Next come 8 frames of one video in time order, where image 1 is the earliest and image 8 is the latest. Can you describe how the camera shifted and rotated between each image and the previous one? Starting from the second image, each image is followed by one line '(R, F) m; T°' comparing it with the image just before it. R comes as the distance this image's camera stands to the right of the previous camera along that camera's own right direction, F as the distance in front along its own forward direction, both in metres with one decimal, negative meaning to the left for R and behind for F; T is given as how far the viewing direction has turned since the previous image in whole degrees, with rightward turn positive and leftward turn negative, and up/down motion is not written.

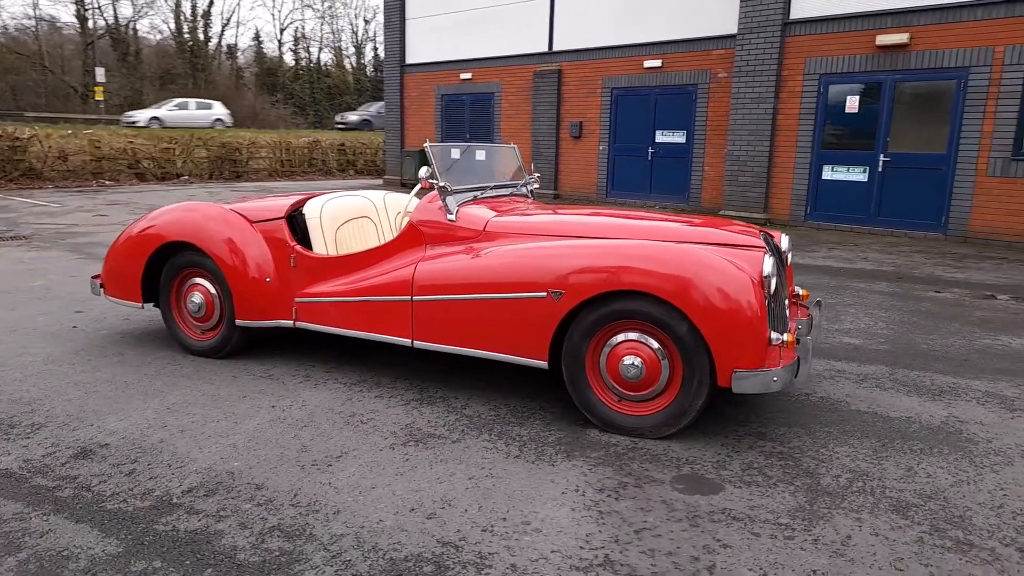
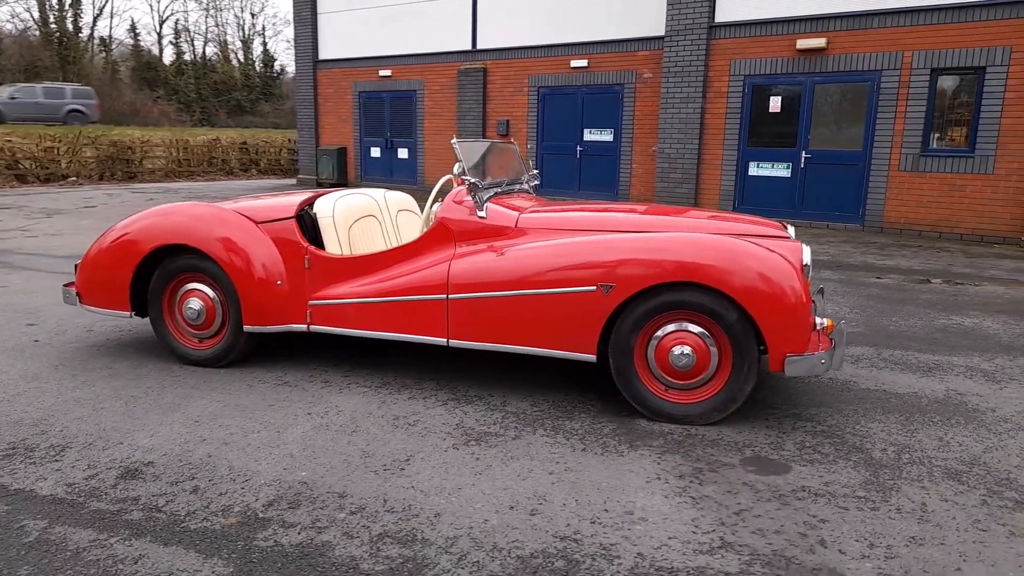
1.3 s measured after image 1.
(-0.8, +0.1) m; +8°
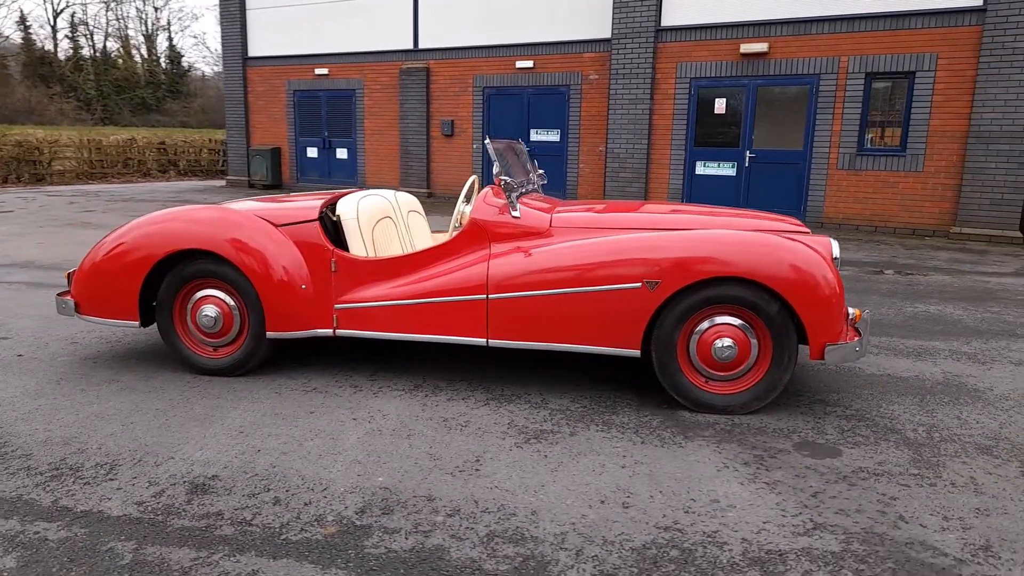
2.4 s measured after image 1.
(-0.7, 0.0) m; +6°
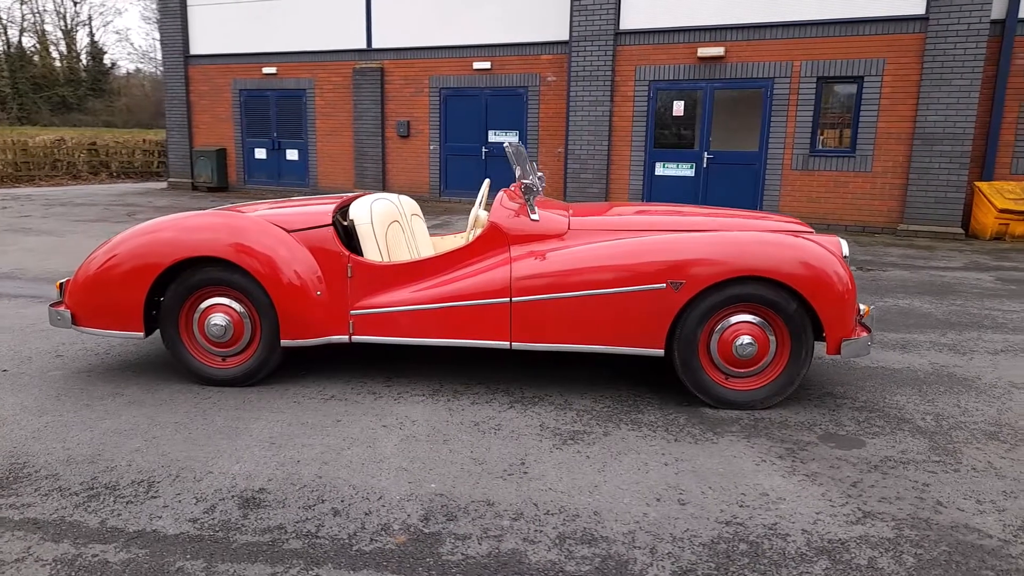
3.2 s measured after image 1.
(-0.5, 0.0) m; +5°
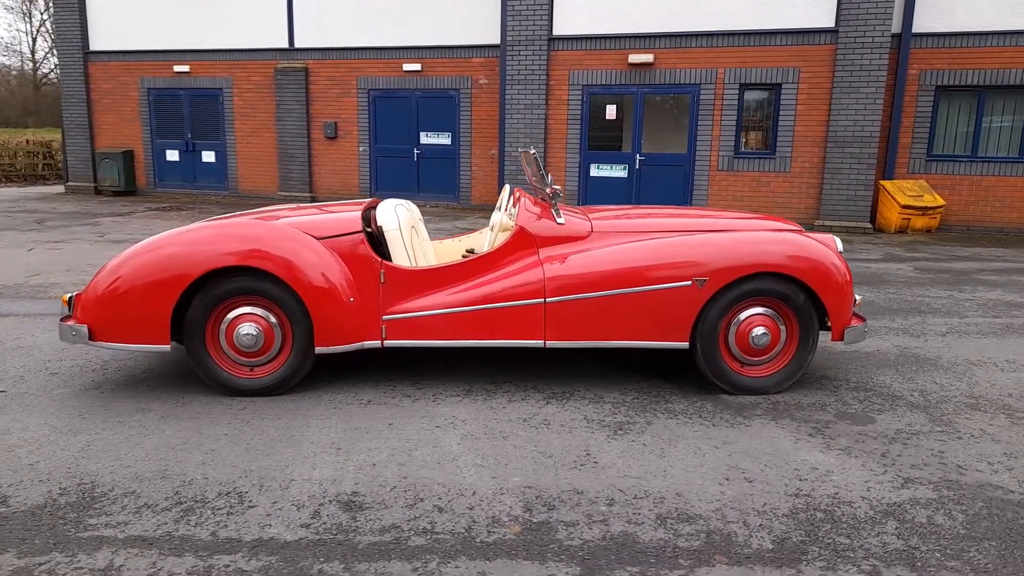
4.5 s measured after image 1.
(-0.8, -0.1) m; +8°
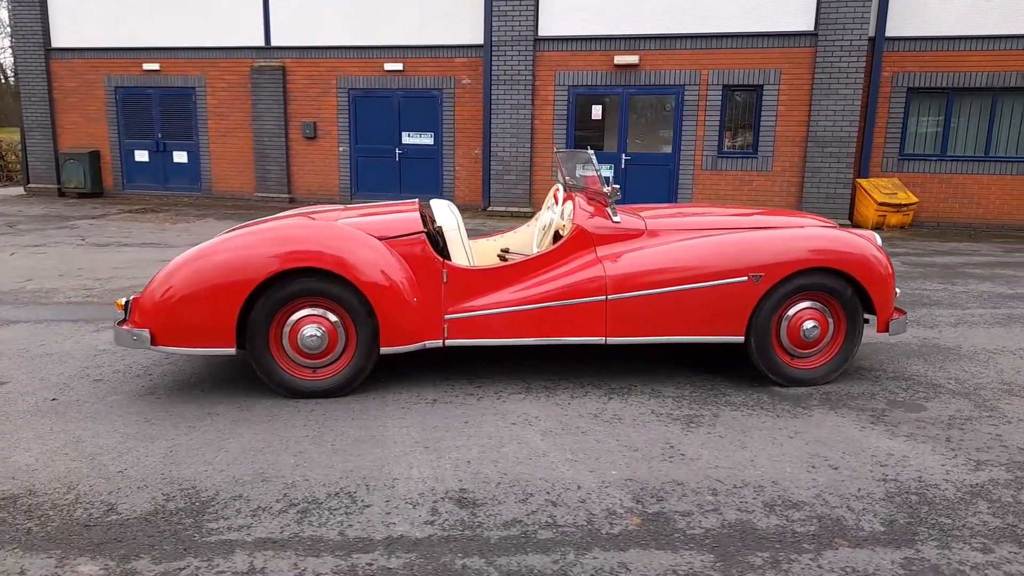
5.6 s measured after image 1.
(-0.6, 0.0) m; +4°
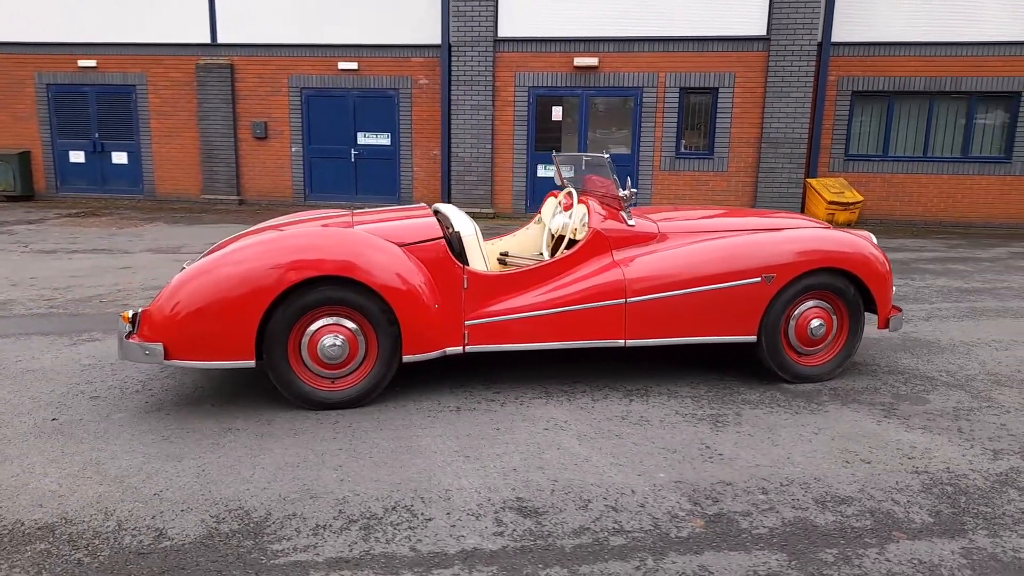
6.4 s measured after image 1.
(-0.5, 0.0) m; +5°
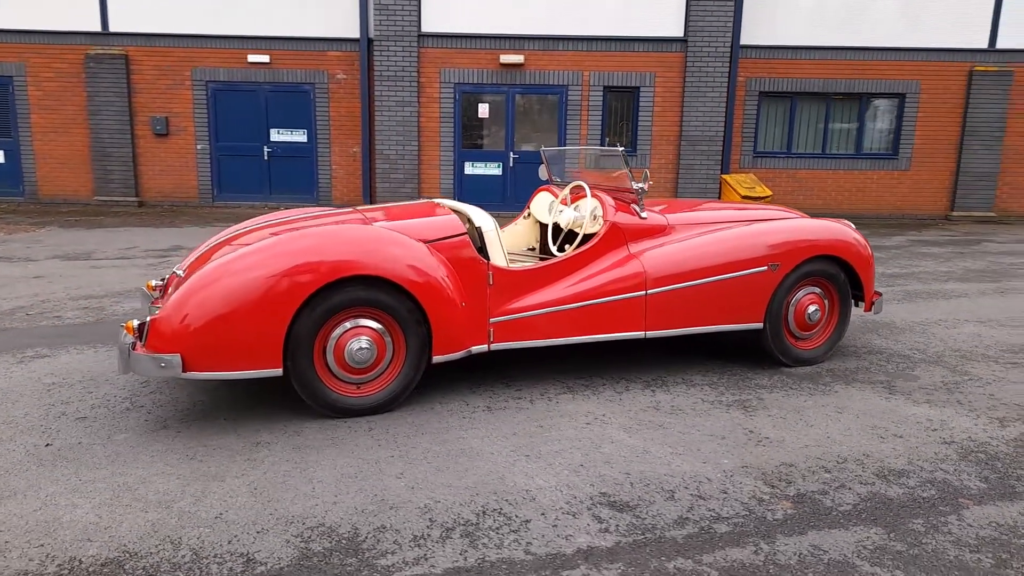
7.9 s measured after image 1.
(-0.8, +0.1) m; +9°
